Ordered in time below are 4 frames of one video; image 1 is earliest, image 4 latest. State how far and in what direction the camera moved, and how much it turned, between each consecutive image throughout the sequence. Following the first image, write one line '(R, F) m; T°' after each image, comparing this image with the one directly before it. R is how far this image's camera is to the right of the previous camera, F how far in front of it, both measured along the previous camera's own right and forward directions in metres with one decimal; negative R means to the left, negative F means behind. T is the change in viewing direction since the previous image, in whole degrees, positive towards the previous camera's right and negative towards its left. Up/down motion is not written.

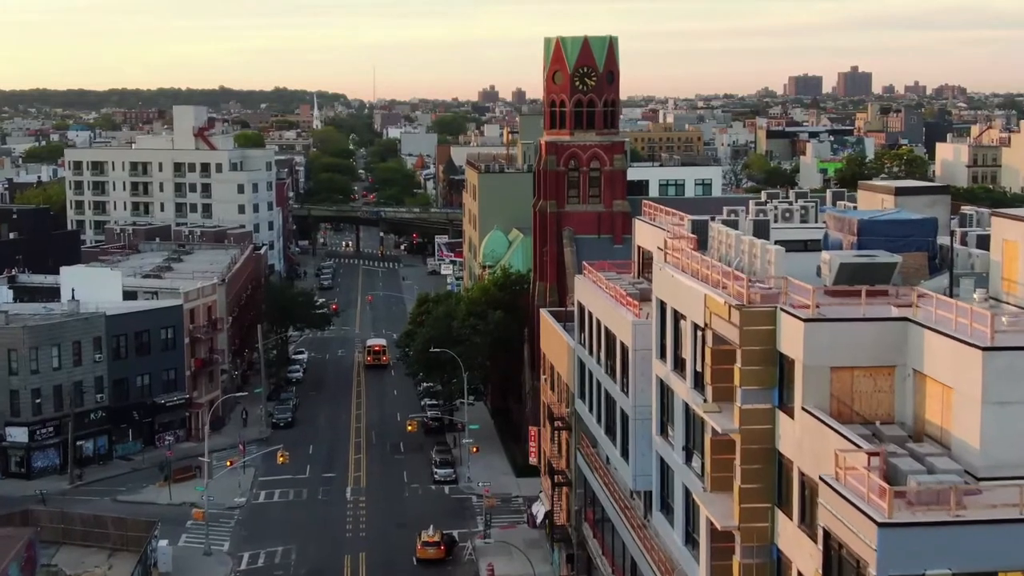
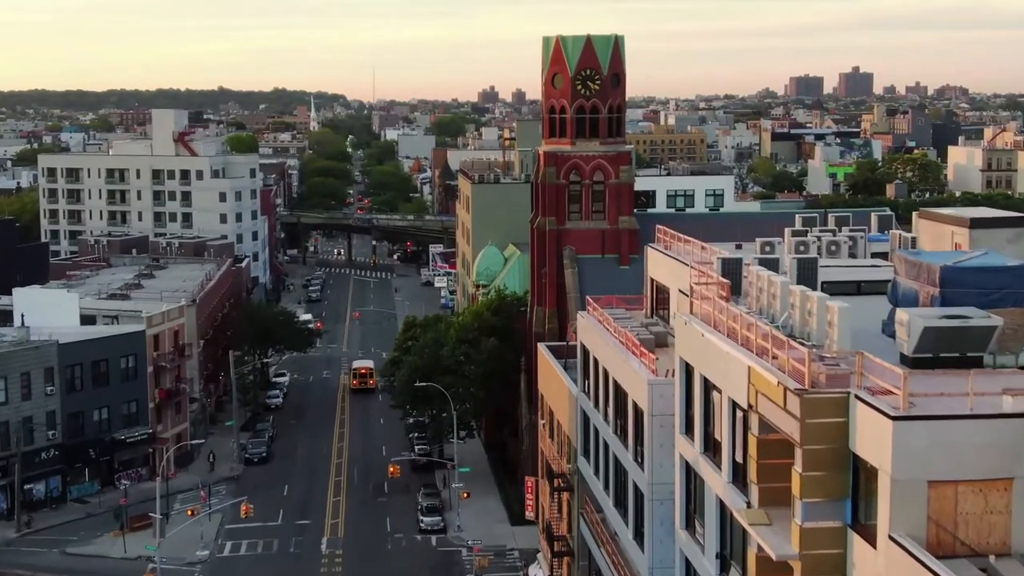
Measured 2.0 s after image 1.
(+0.3, +7.2) m; 0°
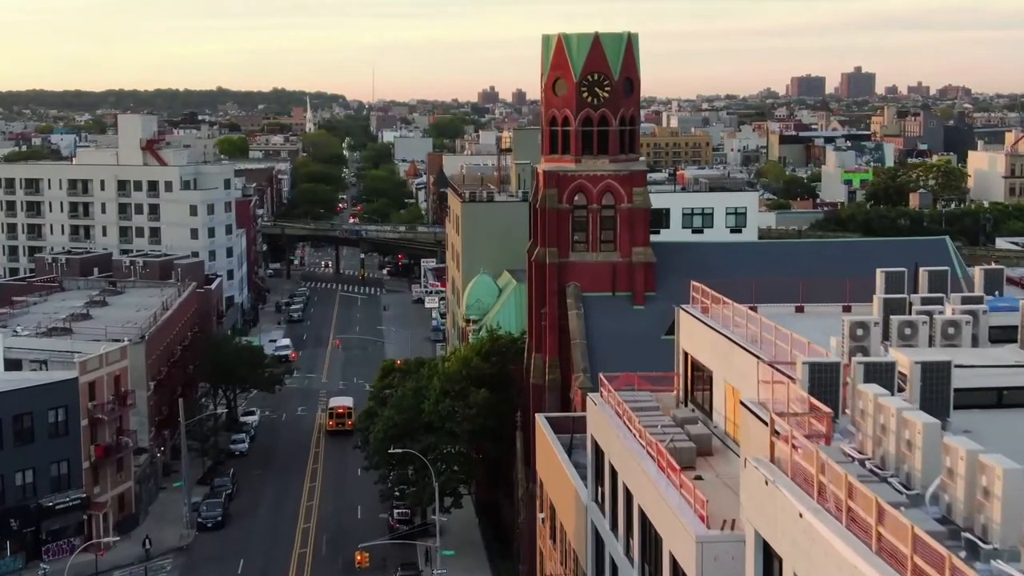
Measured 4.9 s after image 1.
(+0.3, +10.5) m; 0°
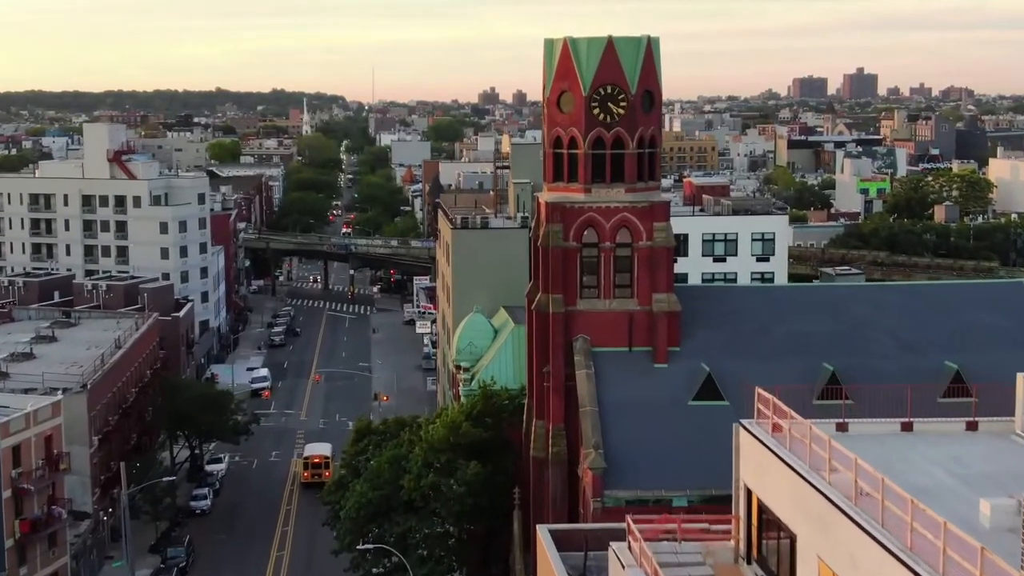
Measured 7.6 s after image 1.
(+0.1, +9.4) m; 0°
